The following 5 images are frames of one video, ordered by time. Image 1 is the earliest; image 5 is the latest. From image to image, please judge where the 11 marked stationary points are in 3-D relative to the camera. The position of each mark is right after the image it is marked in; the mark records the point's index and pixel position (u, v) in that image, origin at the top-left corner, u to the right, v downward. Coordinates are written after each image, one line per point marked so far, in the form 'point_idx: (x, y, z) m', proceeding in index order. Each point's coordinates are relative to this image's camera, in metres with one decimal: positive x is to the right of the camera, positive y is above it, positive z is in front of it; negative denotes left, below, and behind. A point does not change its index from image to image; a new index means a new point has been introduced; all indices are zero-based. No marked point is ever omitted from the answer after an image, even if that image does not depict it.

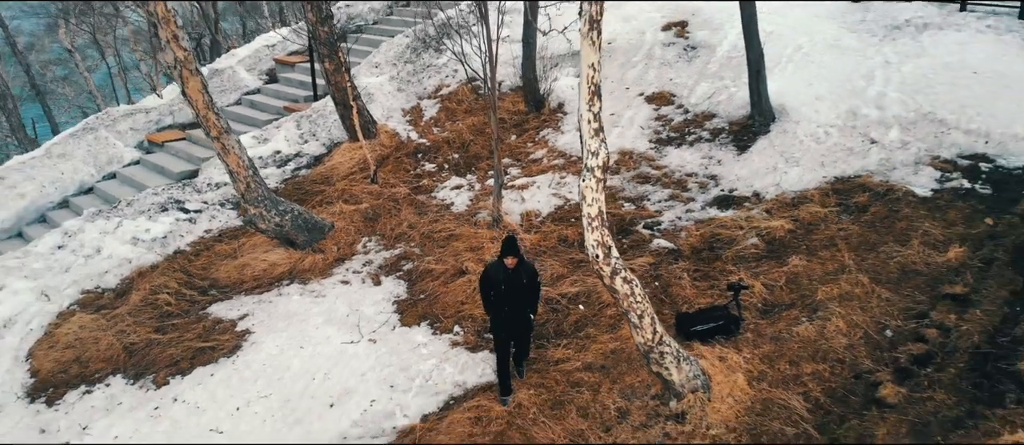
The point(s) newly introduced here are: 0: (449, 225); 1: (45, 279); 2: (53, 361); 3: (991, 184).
0: (-0.6, 0.0, +7.8) m
1: (-5.0, -0.6, +8.0) m
2: (-4.1, -1.2, +6.8) m
3: (+4.0, +0.3, +6.3) m
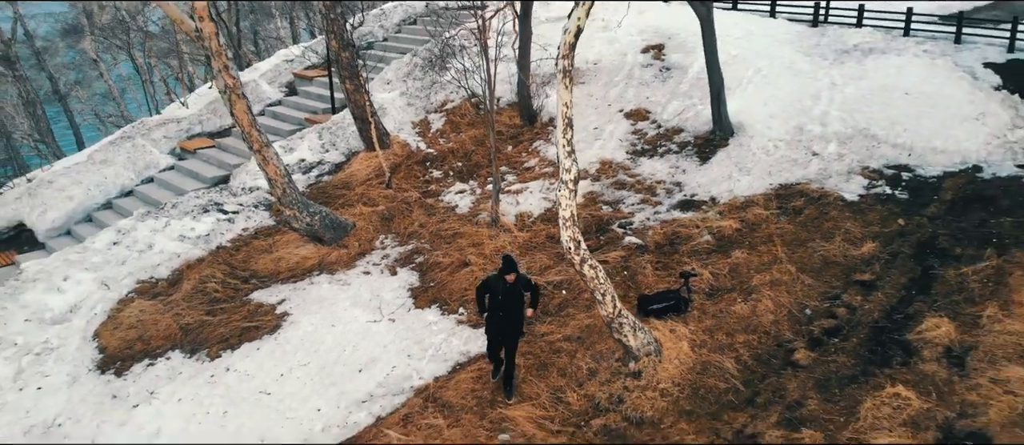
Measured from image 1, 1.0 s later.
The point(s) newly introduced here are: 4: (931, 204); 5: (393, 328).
0: (-0.7, 0.0, +9.0) m
1: (-5.0, -0.6, +9.3) m
2: (-4.2, -1.2, +8.0) m
3: (+4.0, +0.3, +7.5) m
4: (+4.1, +0.2, +7.3) m
5: (-1.2, -1.0, +7.3) m
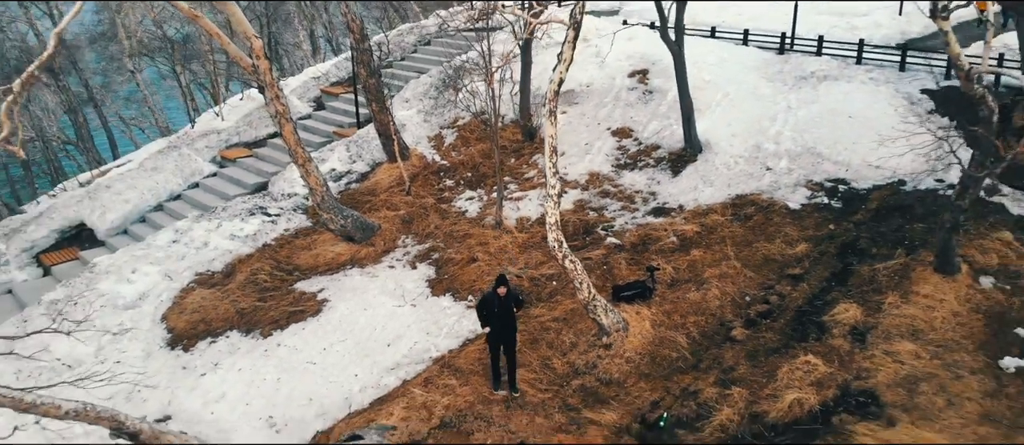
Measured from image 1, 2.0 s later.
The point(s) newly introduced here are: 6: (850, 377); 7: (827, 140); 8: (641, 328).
0: (-0.7, -0.1, +10.6) m
1: (-5.0, -0.6, +10.9) m
2: (-4.2, -1.2, +9.6) m
3: (+4.0, +0.3, +9.0) m
4: (+4.1, +0.1, +8.8) m
5: (-1.2, -1.0, +8.9) m
6: (+3.0, -1.4, +6.7) m
7: (+4.2, +1.1, +10.0) m
8: (+1.3, -1.0, +7.5) m
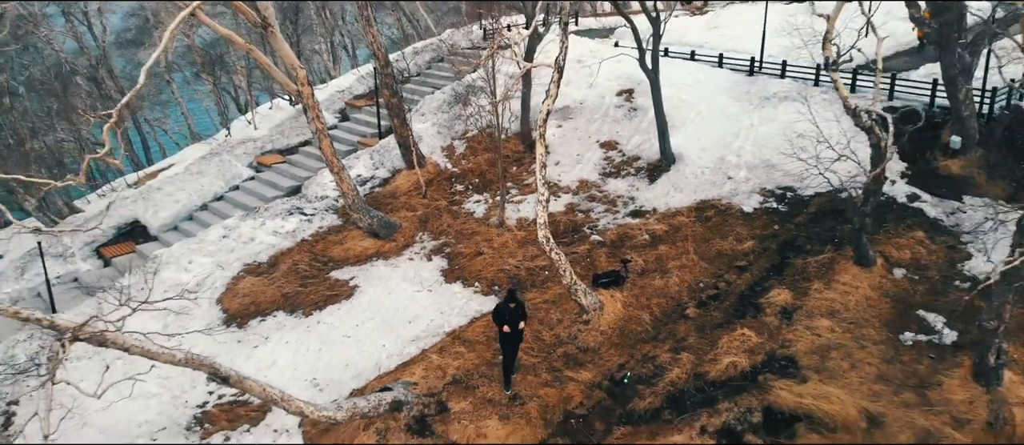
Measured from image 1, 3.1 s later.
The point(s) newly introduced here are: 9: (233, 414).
0: (-0.6, 0.0, +12.5) m
1: (-5.0, -0.6, +12.8) m
2: (-4.2, -1.2, +11.5) m
3: (+4.0, +0.3, +10.8) m
4: (+4.1, +0.1, +10.6) m
5: (-1.2, -1.0, +10.7) m
6: (+3.0, -1.4, +8.5) m
7: (+4.2, +1.1, +11.7) m
8: (+1.3, -1.1, +9.3) m
9: (-3.6, -2.5, +9.8) m
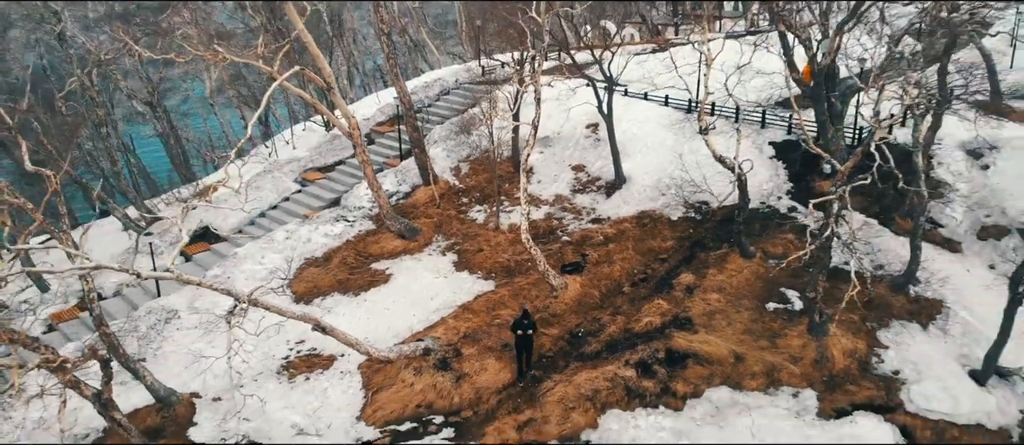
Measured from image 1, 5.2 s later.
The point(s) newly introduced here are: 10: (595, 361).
0: (-0.8, -0.2, +16.7) m
1: (-5.1, -0.7, +17.0) m
2: (-4.3, -1.3, +15.7) m
3: (+3.8, +0.2, +15.1) m
4: (+3.9, 0.0, +14.8) m
5: (-1.3, -1.1, +15.0) m
6: (+2.8, -1.5, +12.8) m
7: (+4.0, +1.0, +16.0) m
8: (+1.1, -1.2, +13.5) m
9: (-3.8, -2.6, +14.0) m
10: (+1.3, -2.2, +12.0) m
